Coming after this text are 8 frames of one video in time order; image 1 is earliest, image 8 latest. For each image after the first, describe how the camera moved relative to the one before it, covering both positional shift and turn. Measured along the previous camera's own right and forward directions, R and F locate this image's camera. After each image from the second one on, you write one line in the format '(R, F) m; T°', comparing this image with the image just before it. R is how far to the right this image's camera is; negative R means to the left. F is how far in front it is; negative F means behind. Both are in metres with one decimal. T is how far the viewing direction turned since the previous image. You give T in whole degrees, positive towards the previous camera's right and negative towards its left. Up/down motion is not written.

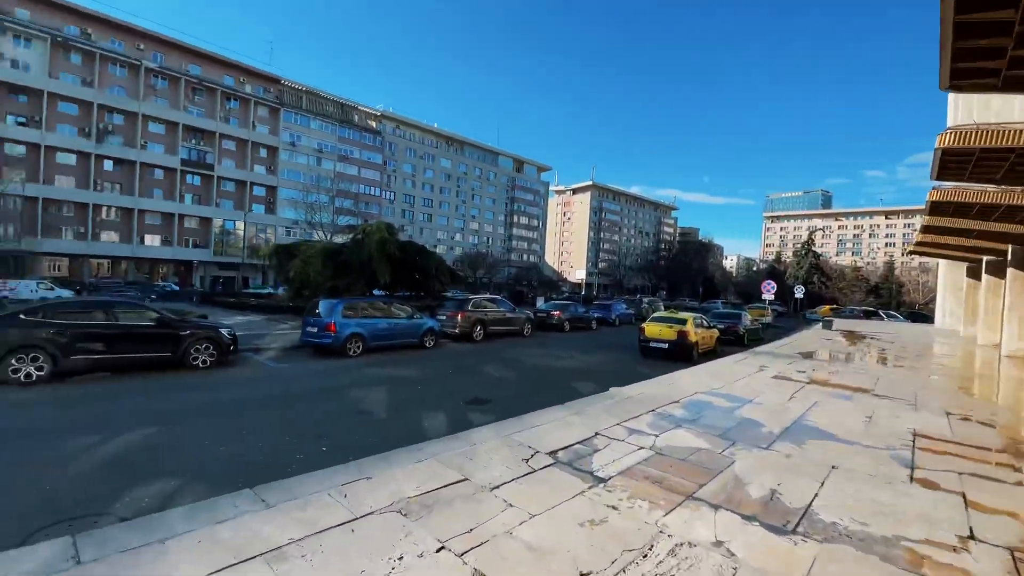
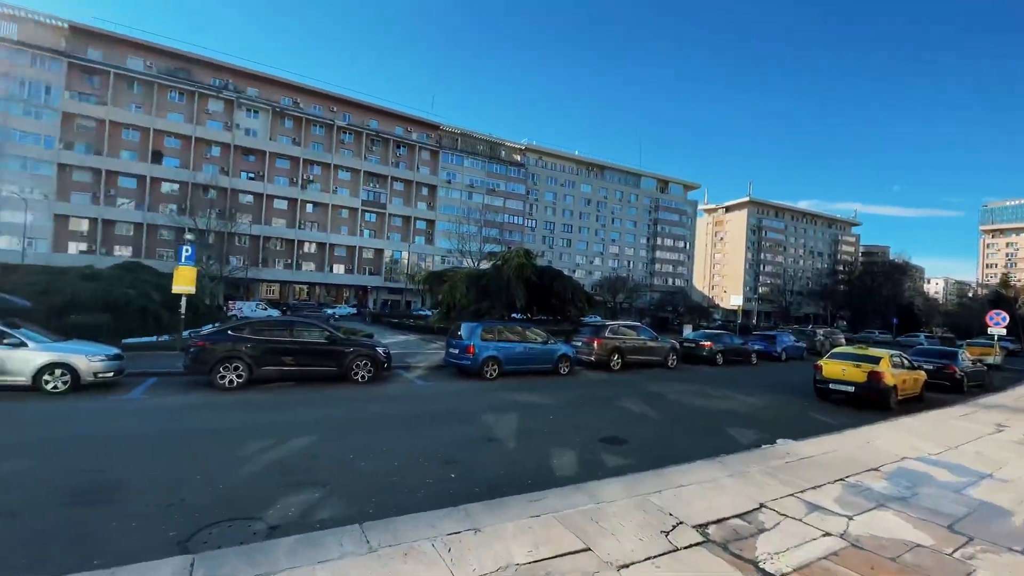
(+0.1, +0.5) m; -17°
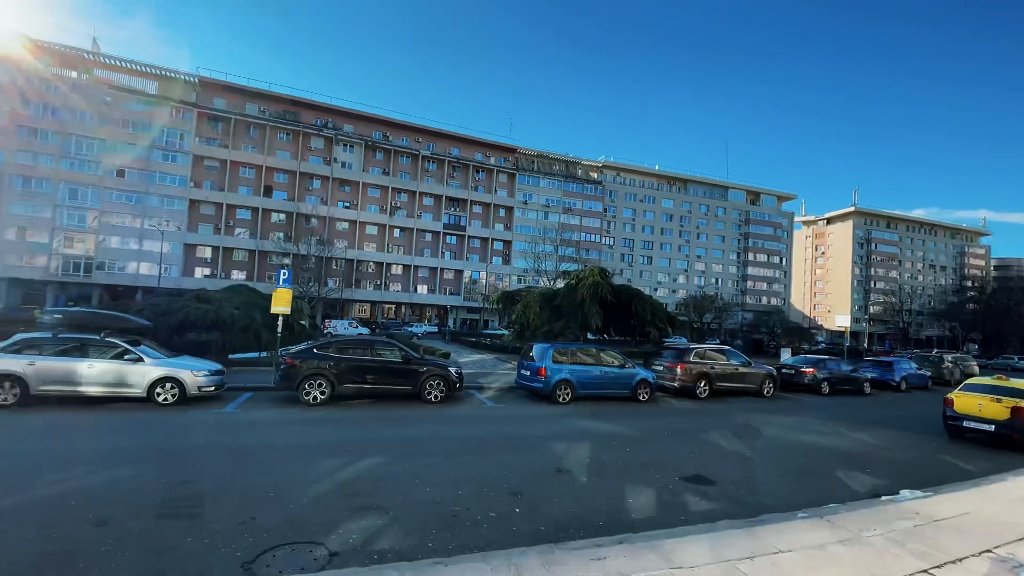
(+0.1, +0.3) m; -10°
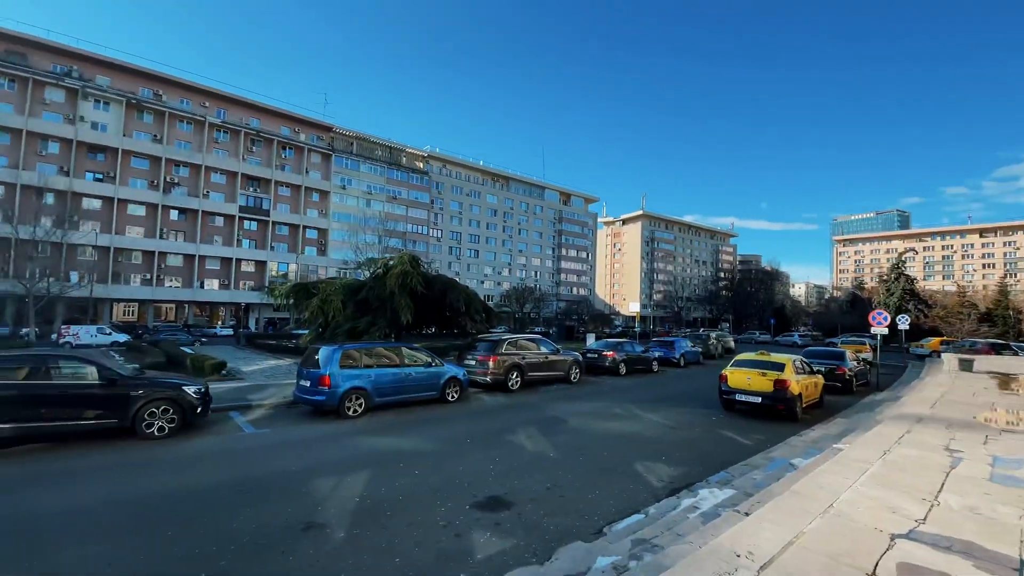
(+1.1, +1.8) m; +20°
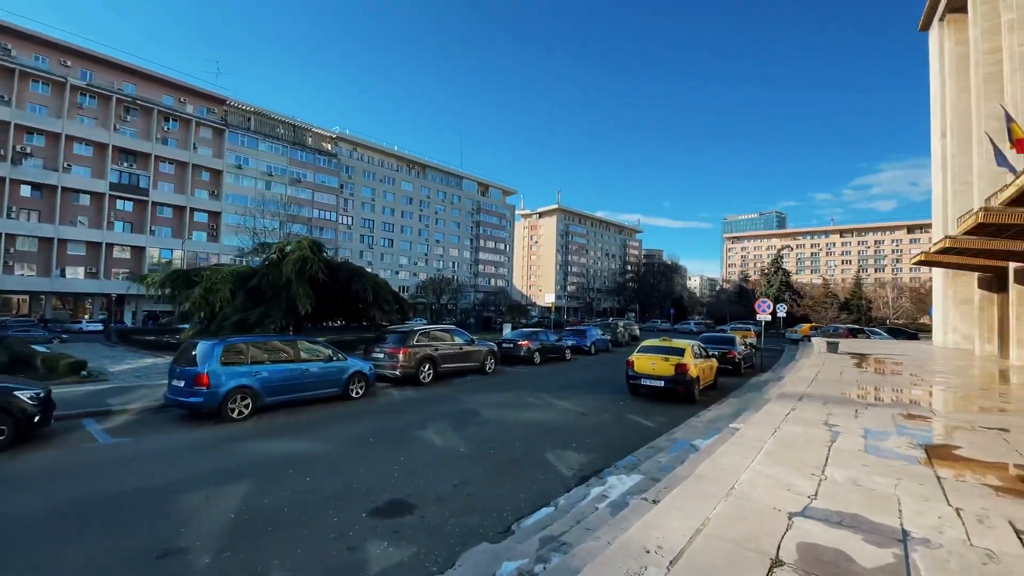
(+0.2, +0.4) m; +10°
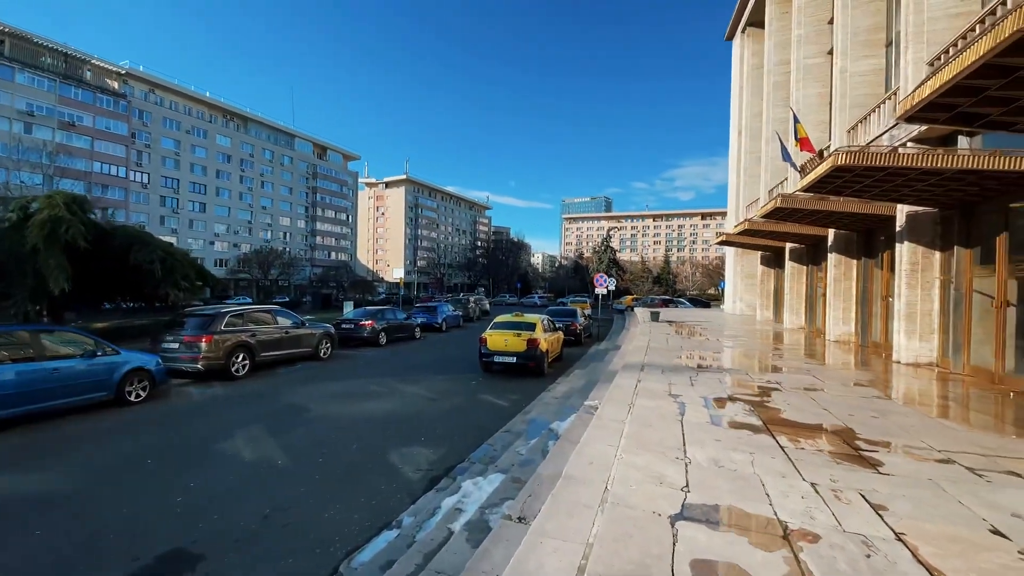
(+0.2, +1.0) m; +18°
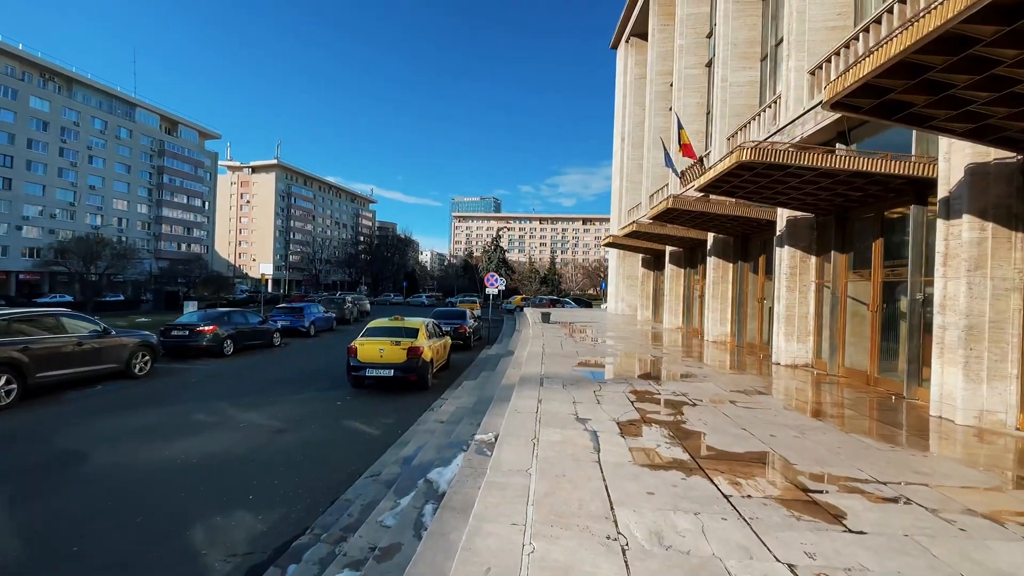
(+0.2, +1.5) m; +14°
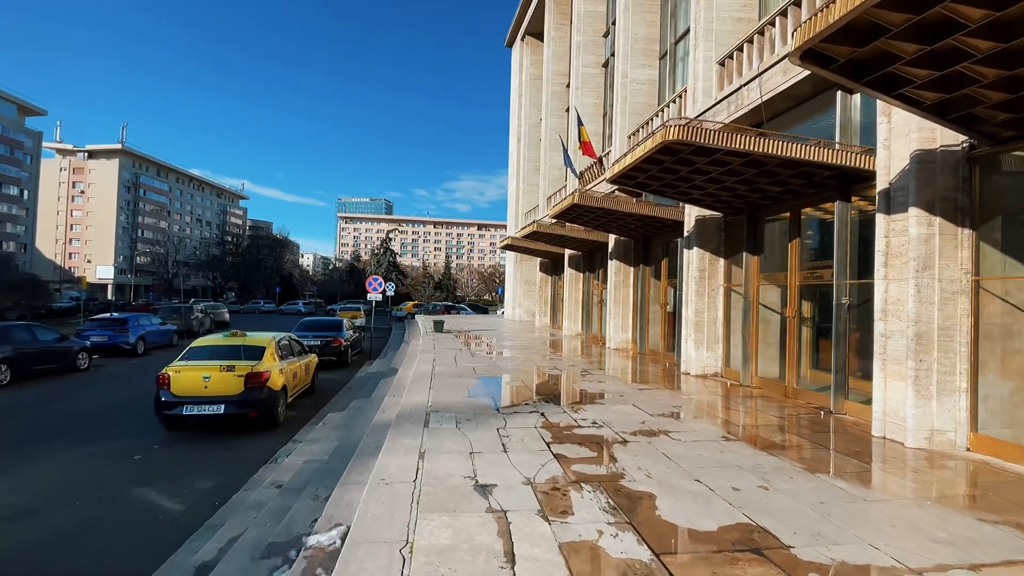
(+0.2, +1.8) m; +13°
